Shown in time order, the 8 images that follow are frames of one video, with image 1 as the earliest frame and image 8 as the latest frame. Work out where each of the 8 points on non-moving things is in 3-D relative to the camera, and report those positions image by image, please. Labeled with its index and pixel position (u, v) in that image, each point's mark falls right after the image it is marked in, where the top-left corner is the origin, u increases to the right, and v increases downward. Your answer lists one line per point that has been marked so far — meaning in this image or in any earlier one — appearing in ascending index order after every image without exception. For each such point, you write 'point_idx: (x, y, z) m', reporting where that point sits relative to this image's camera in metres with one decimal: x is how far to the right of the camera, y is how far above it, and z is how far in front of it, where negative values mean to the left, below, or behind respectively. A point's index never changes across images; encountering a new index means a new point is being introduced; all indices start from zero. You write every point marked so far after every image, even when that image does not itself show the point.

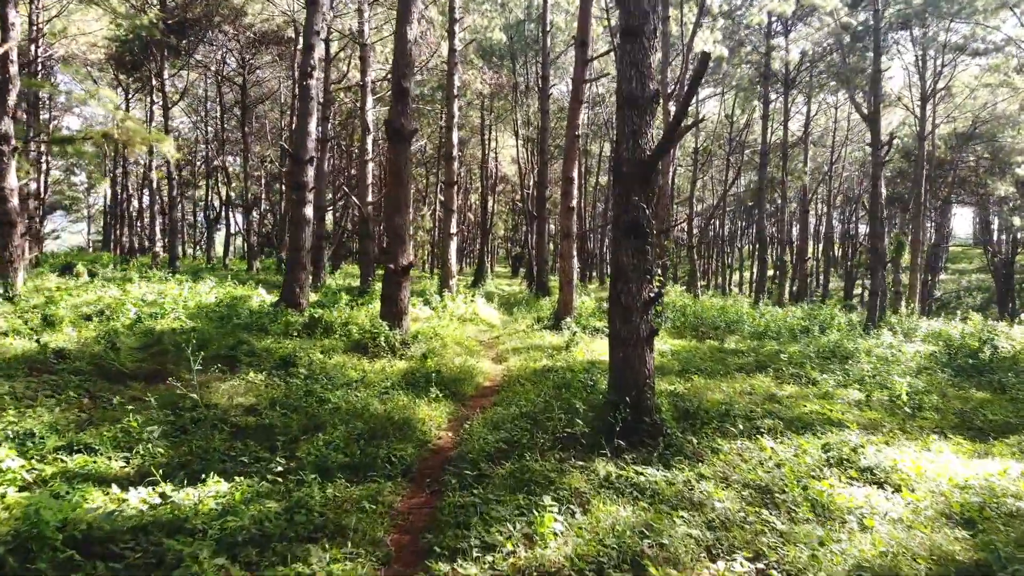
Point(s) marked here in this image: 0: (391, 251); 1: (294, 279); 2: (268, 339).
0: (-1.3, +0.4, +8.6) m
1: (-3.4, +0.1, +12.3) m
2: (-2.7, -0.6, +8.8) m
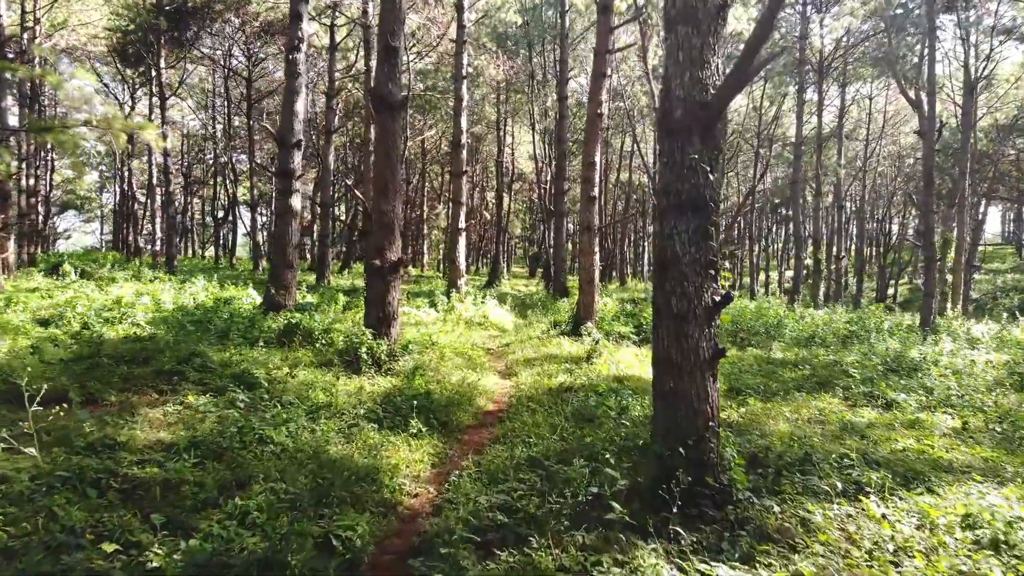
0: (-1.2, +0.4, +7.2) m
1: (-3.2, +0.1, +10.9) m
2: (-2.6, -0.6, +7.3) m
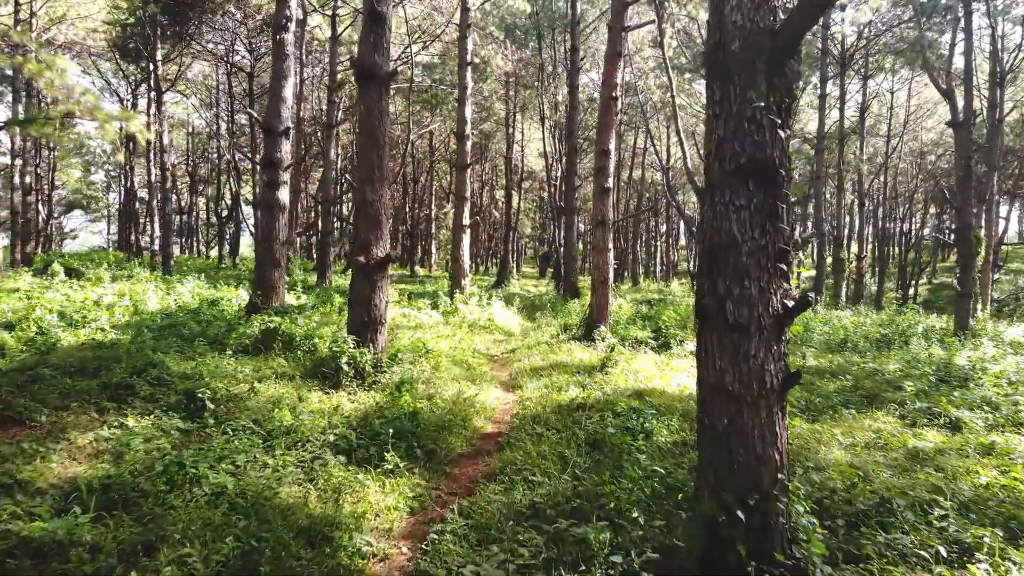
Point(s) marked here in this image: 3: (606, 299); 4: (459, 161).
0: (-1.2, +0.4, +6.2) m
1: (-3.1, +0.1, +10.0) m
2: (-2.6, -0.6, +6.5) m
3: (+1.2, -0.1, +9.7) m
4: (-0.9, +2.3, +14.2) m
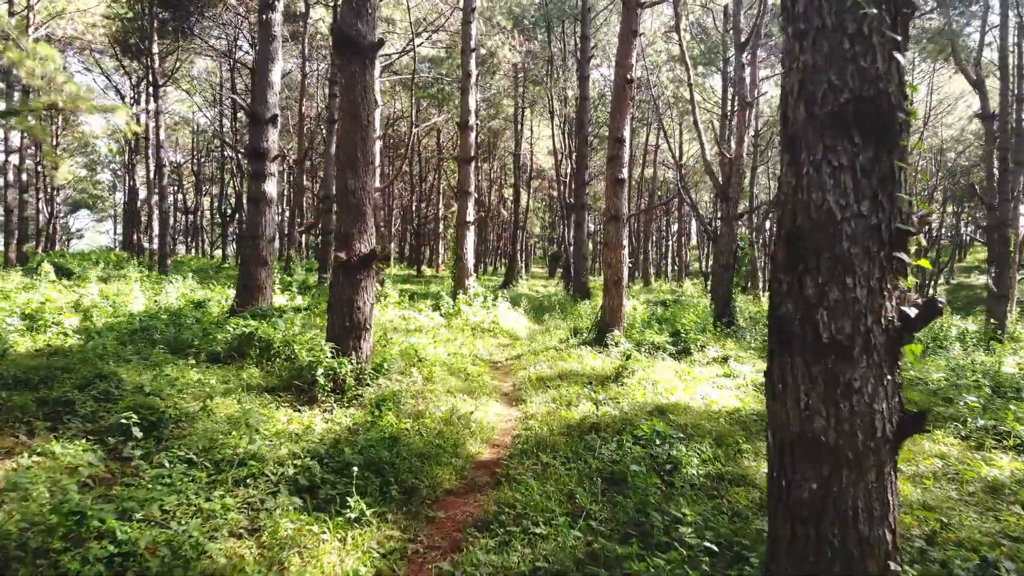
0: (-1.2, +0.4, +5.5) m
1: (-3.1, +0.1, +9.2) m
2: (-2.6, -0.6, +5.7) m
3: (+1.2, -0.1, +8.9) m
4: (-0.8, +2.3, +13.4) m
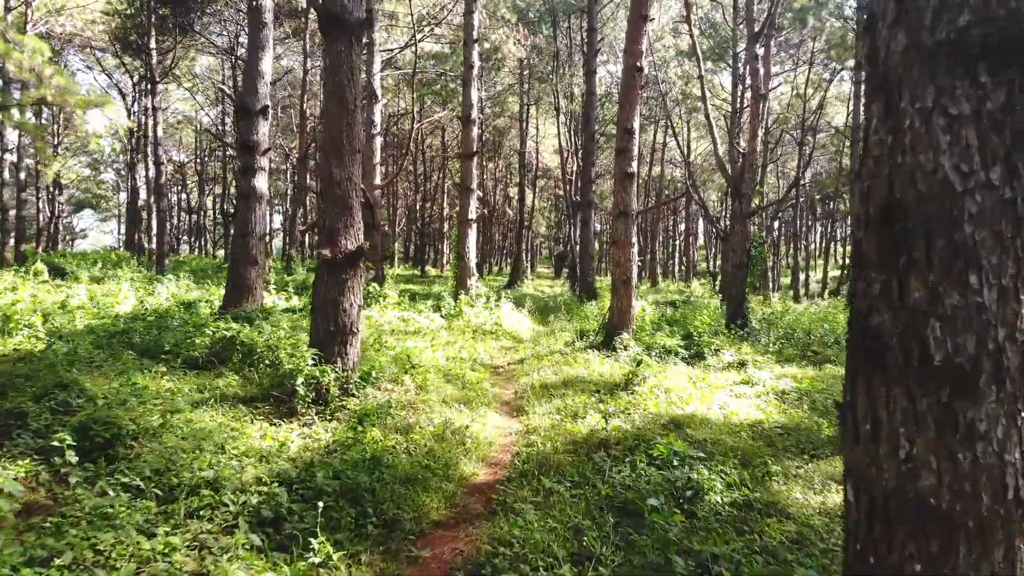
0: (-1.2, +0.4, +5.0) m
1: (-3.0, +0.1, +8.8) m
2: (-2.6, -0.6, +5.2) m
3: (+1.2, -0.1, +8.4) m
4: (-0.8, +2.3, +13.0) m
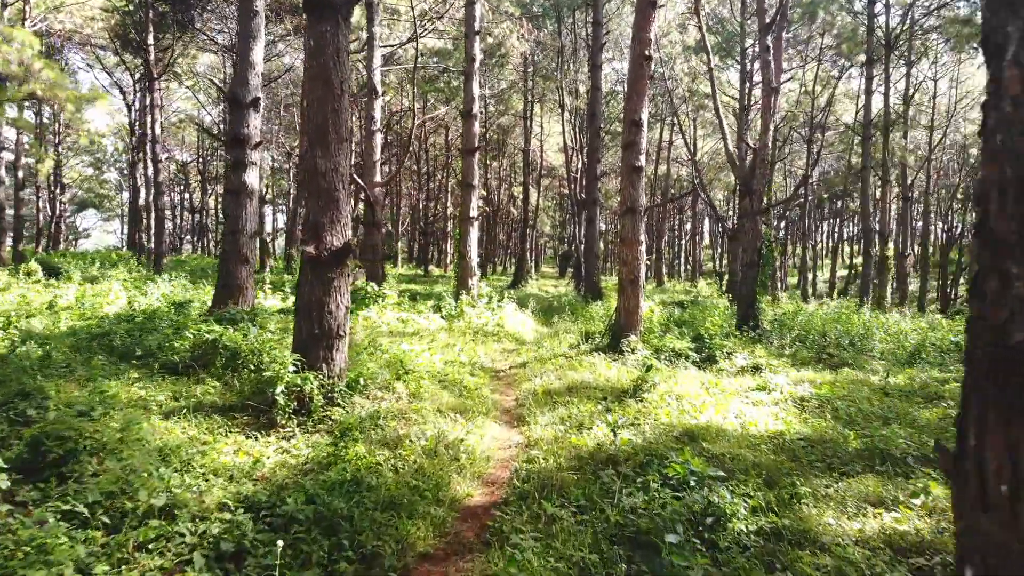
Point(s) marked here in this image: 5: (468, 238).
0: (-1.2, +0.4, +4.6) m
1: (-3.0, +0.1, +8.4) m
2: (-2.6, -0.6, +4.9) m
3: (+1.3, -0.1, +8.0) m
4: (-0.7, +2.3, +12.6) m
5: (-0.7, +0.8, +12.9) m
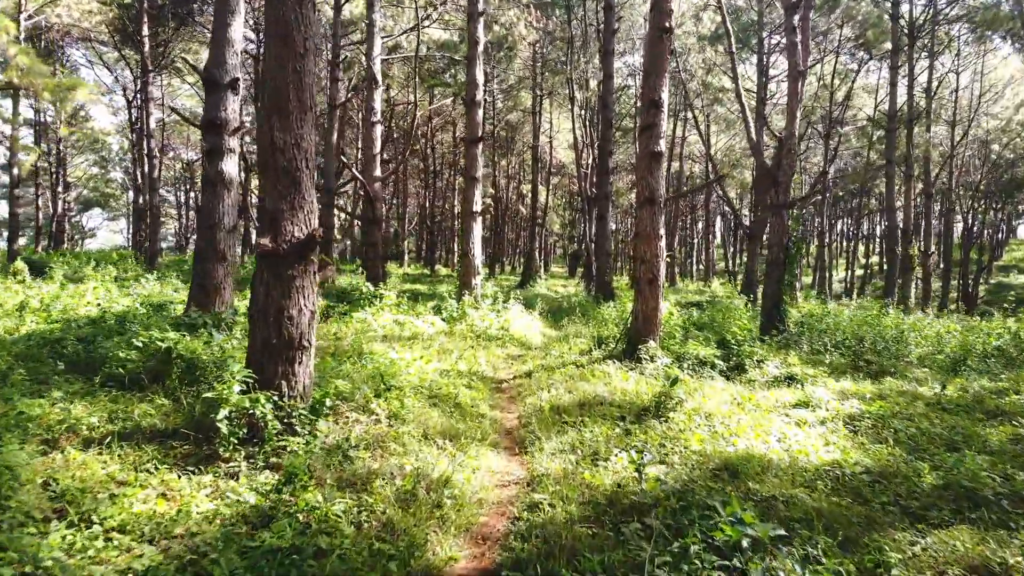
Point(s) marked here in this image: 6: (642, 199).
0: (-1.2, +0.4, +3.8) m
1: (-3.0, +0.1, +7.6) m
2: (-2.6, -0.6, +4.1) m
3: (+1.3, -0.1, +7.2) m
4: (-0.6, +2.3, +11.8) m
5: (-0.6, +0.8, +12.1) m
6: (+1.2, +0.8, +7.3) m
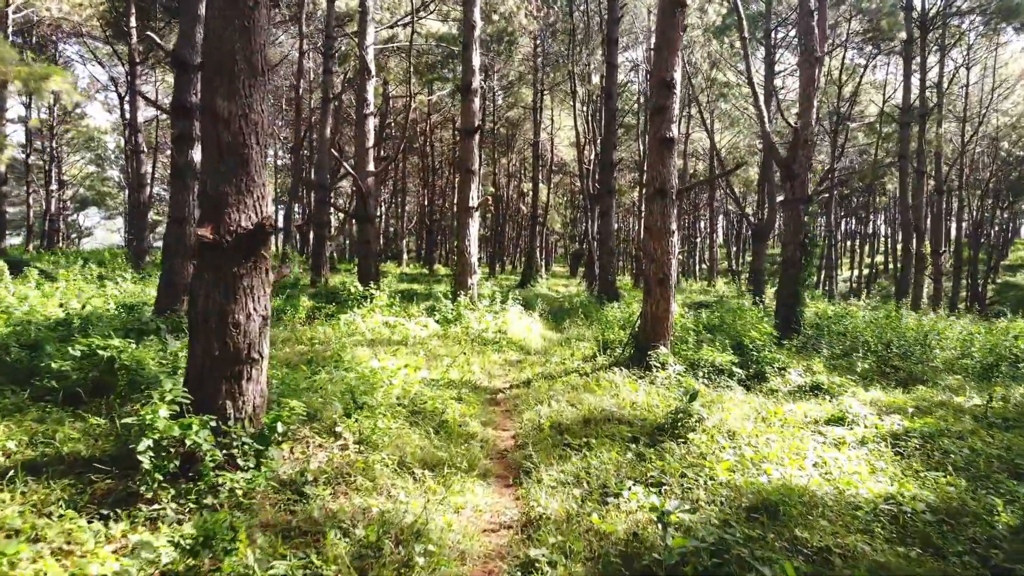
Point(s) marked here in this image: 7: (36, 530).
0: (-1.2, +0.4, +3.2) m
1: (-3.0, +0.1, +7.0) m
2: (-2.6, -0.6, +3.4) m
3: (+1.3, -0.1, +6.6) m
4: (-0.6, +2.3, +11.1) m
5: (-0.6, +0.8, +11.4) m
6: (+1.2, +0.8, +6.7) m
7: (-1.5, -0.7, +2.5) m
